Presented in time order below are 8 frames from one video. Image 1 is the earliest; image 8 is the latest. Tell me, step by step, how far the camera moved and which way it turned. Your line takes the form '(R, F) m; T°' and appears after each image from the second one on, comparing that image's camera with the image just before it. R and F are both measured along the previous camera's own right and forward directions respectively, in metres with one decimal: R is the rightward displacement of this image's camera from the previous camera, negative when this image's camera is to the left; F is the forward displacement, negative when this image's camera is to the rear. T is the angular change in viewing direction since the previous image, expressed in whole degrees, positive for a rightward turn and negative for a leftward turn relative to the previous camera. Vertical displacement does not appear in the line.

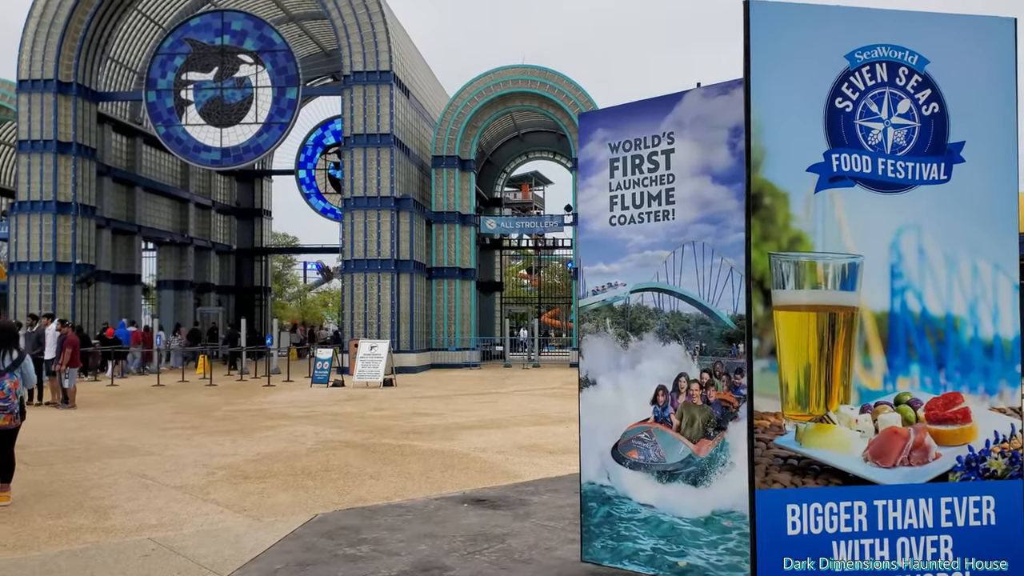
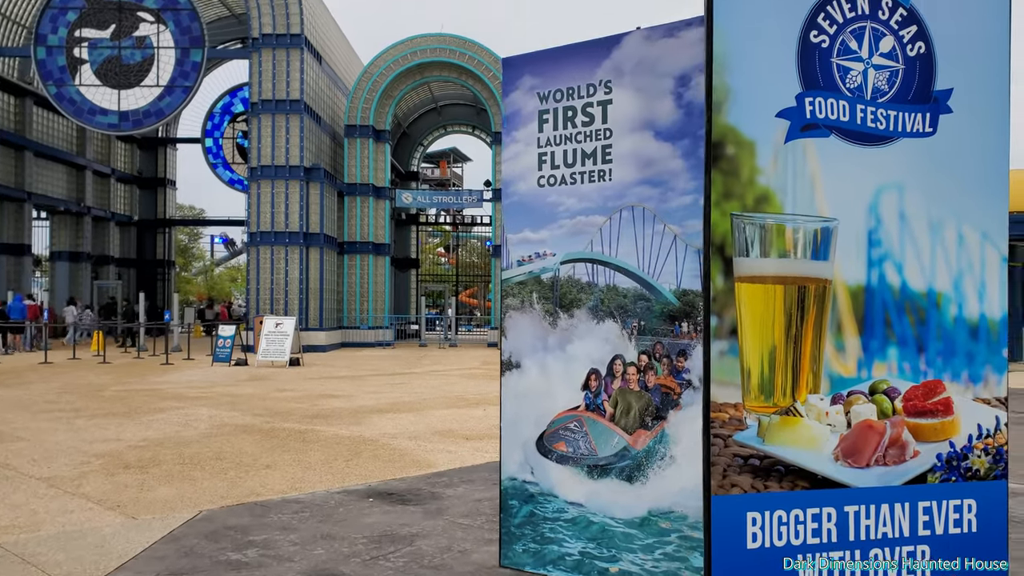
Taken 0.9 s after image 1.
(0.0, +0.8) m; +5°
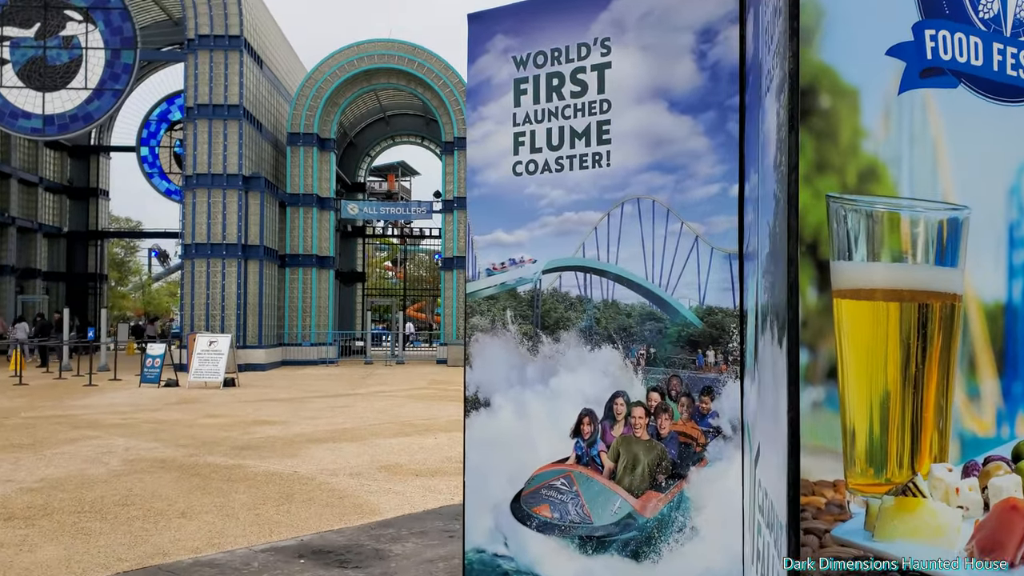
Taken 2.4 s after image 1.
(-0.1, +1.2) m; +3°
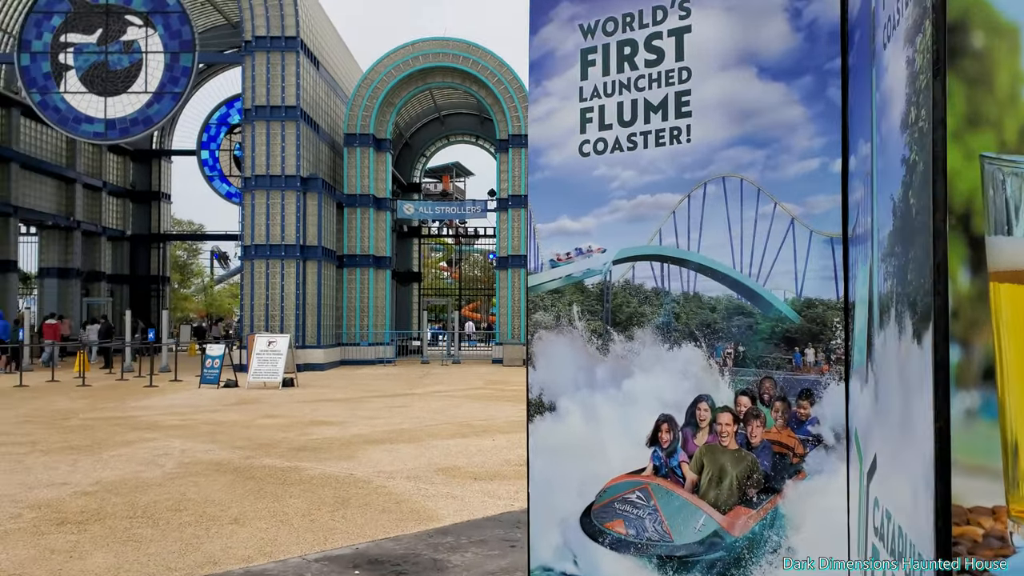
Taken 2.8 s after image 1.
(0.0, +0.4) m; -3°
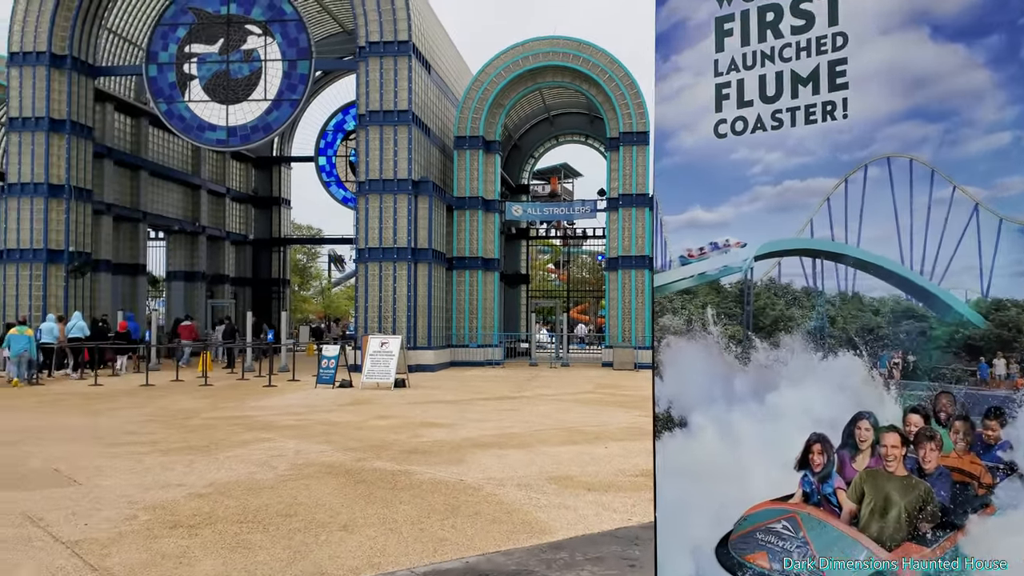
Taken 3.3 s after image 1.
(-0.1, +0.4) m; -7°
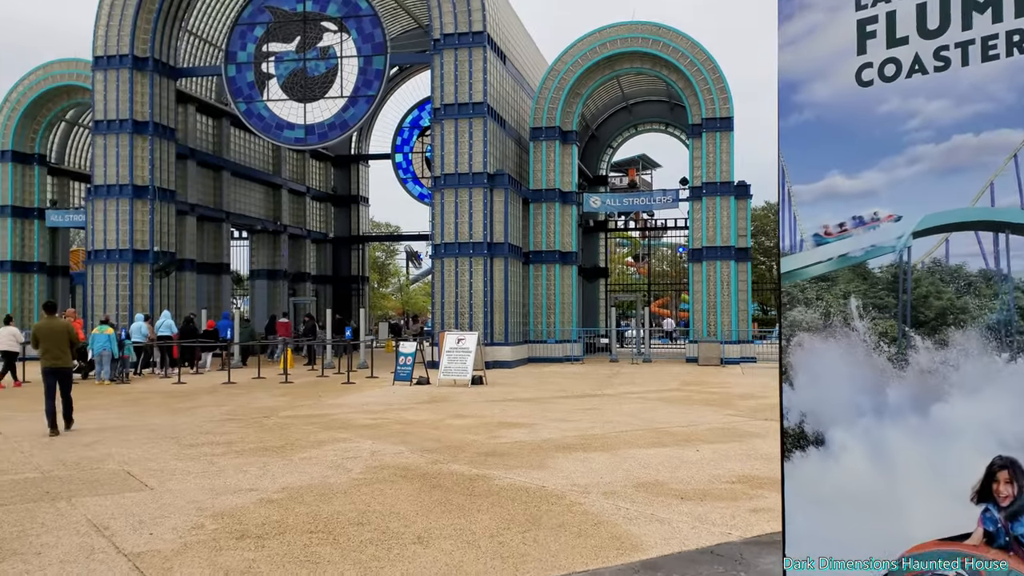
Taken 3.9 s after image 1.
(0.0, +0.6) m; -5°
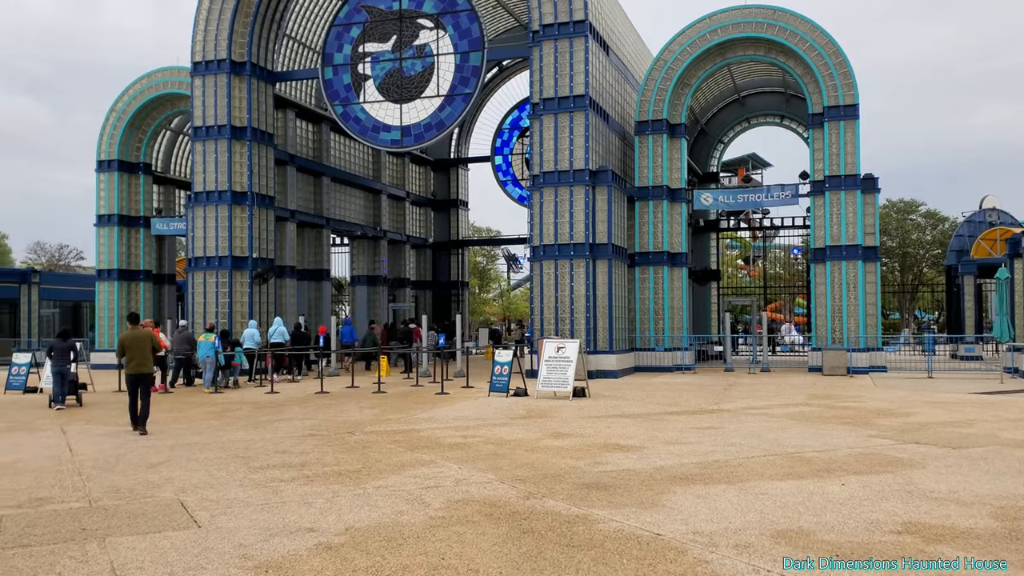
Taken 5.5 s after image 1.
(0.0, +1.5) m; -6°
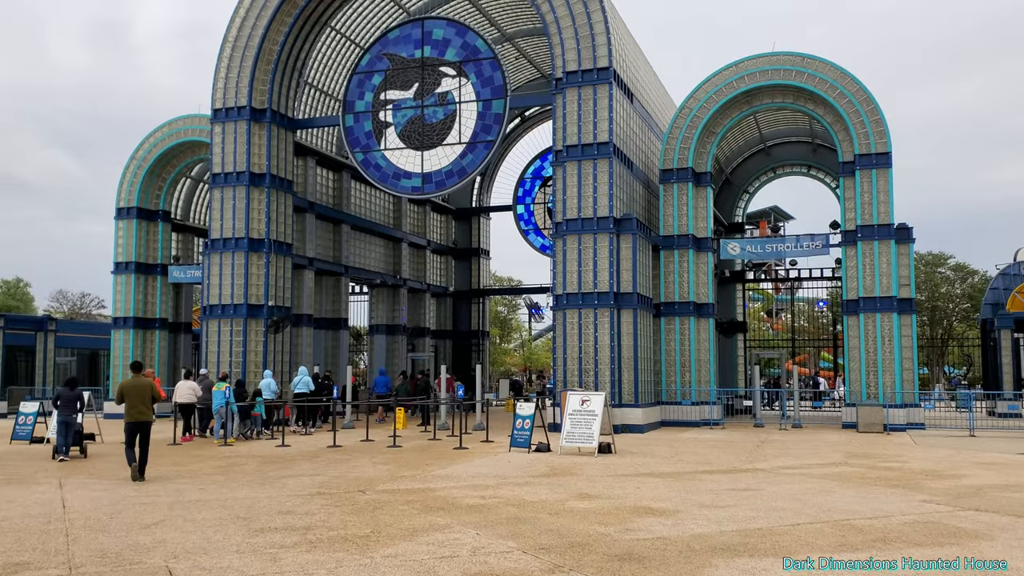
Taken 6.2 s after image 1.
(0.0, +0.7) m; -1°
